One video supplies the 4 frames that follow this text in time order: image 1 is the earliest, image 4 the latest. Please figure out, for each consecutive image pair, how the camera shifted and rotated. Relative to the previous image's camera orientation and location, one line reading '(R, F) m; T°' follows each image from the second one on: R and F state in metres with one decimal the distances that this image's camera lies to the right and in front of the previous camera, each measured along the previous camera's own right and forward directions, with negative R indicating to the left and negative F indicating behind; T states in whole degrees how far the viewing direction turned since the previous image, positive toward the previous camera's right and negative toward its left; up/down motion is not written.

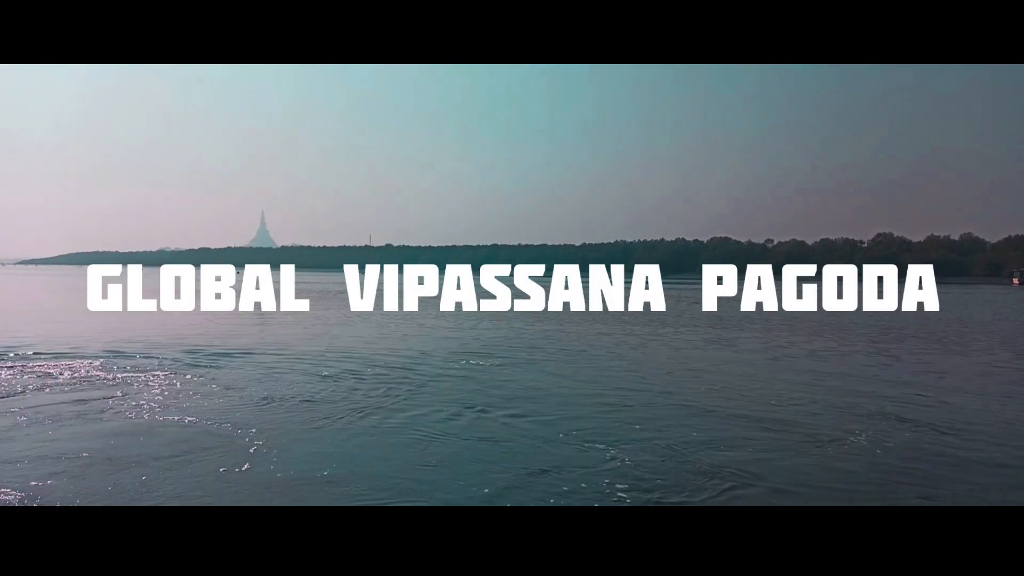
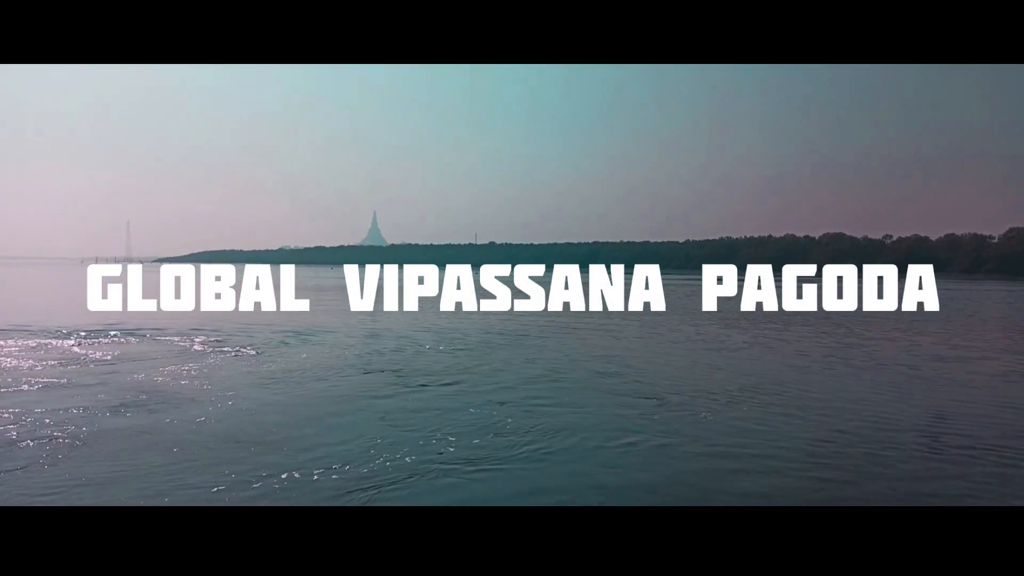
(+0.7, +0.5) m; 0°
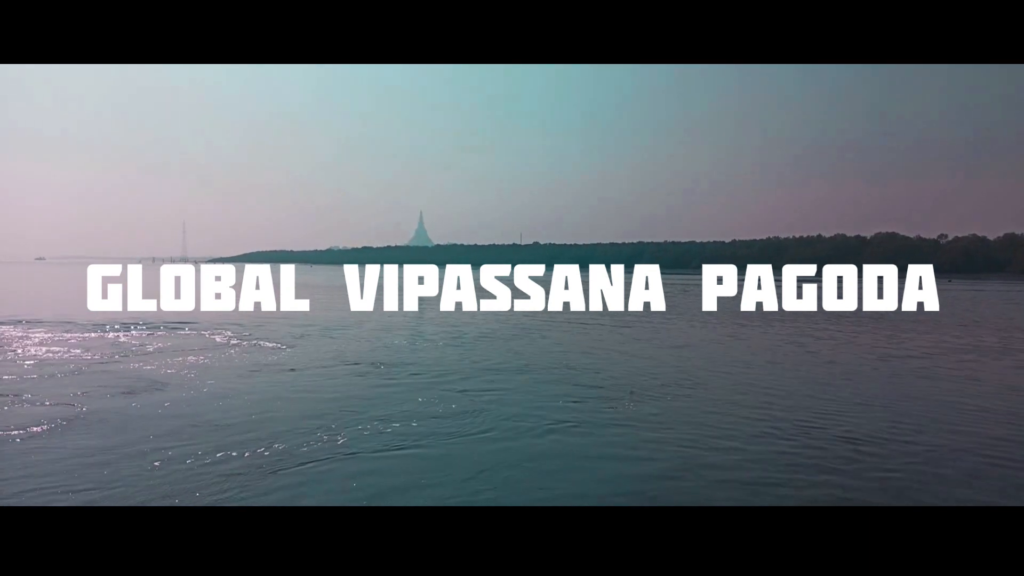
(-0.7, -0.4) m; 0°
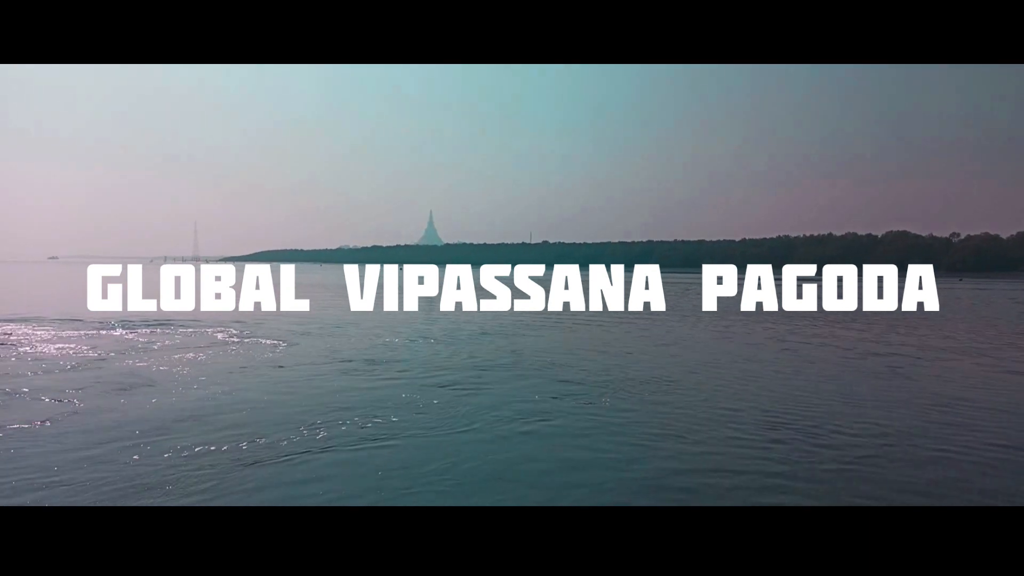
(+0.7, +0.4) m; 0°
